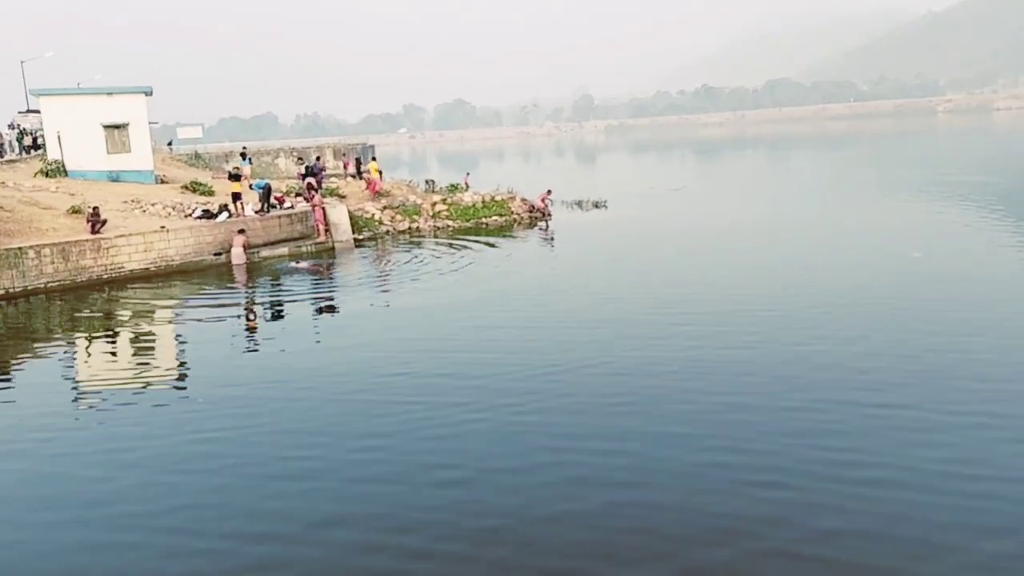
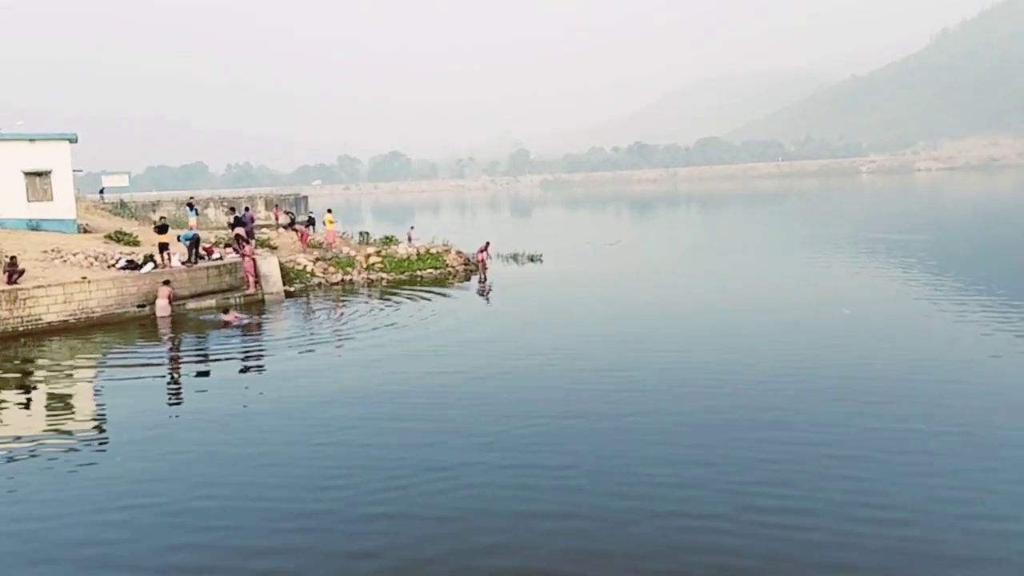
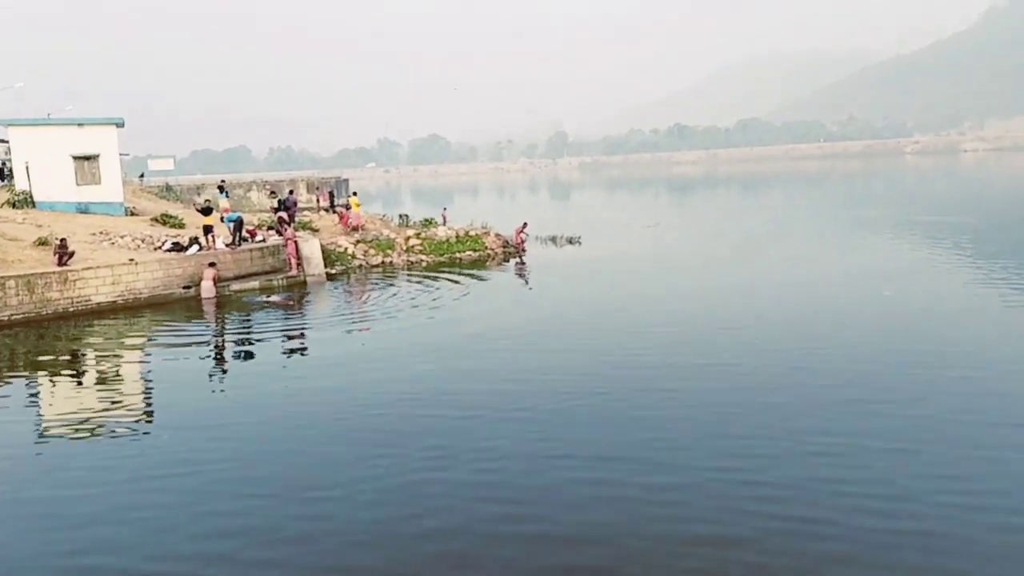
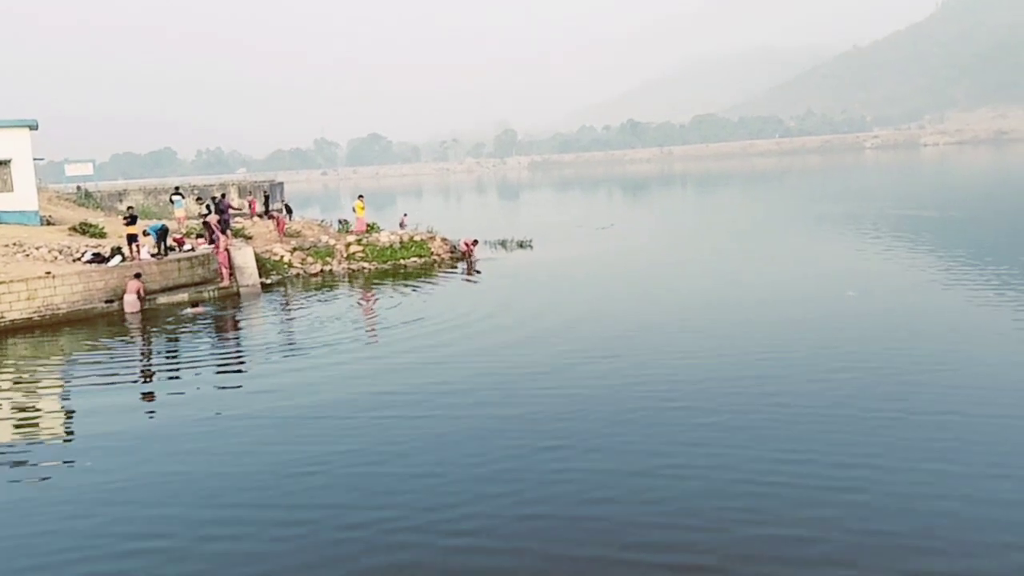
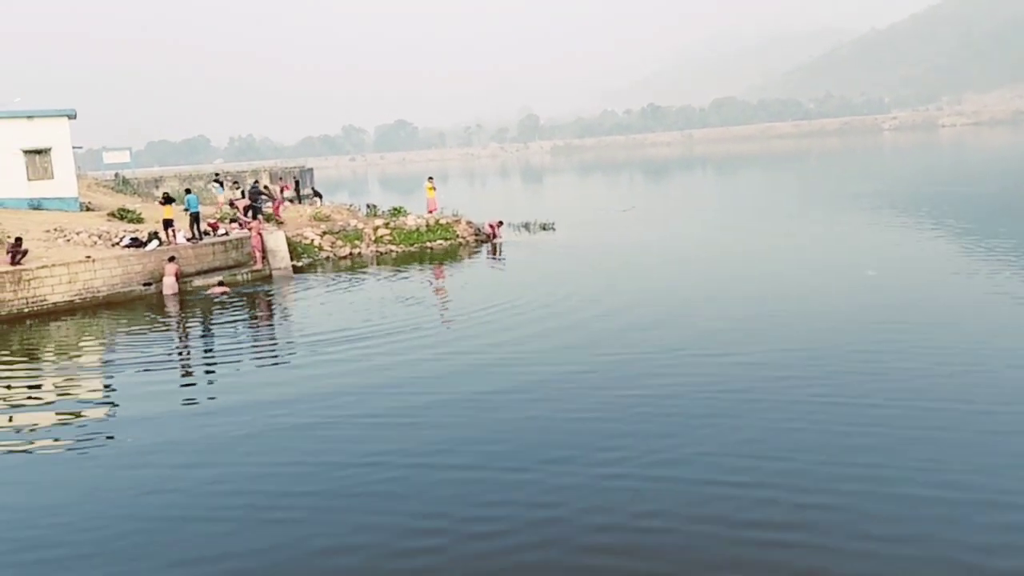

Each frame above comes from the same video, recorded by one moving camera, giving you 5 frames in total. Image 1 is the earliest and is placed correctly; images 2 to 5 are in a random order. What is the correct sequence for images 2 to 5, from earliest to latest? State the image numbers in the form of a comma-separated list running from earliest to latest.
3, 2, 4, 5
